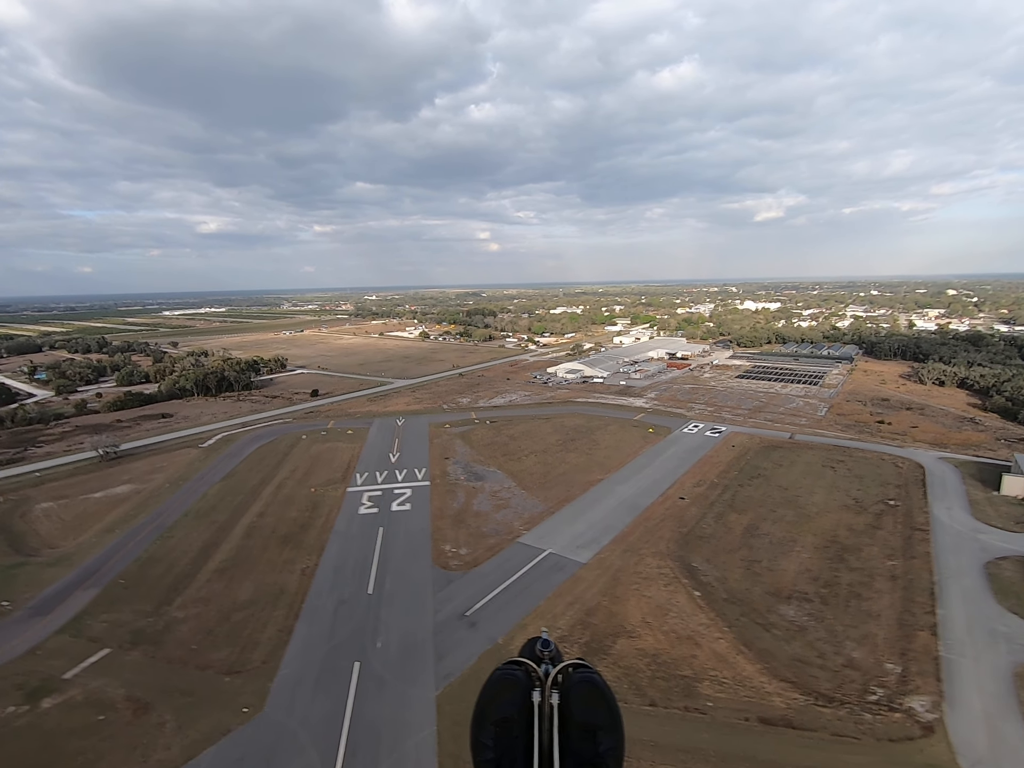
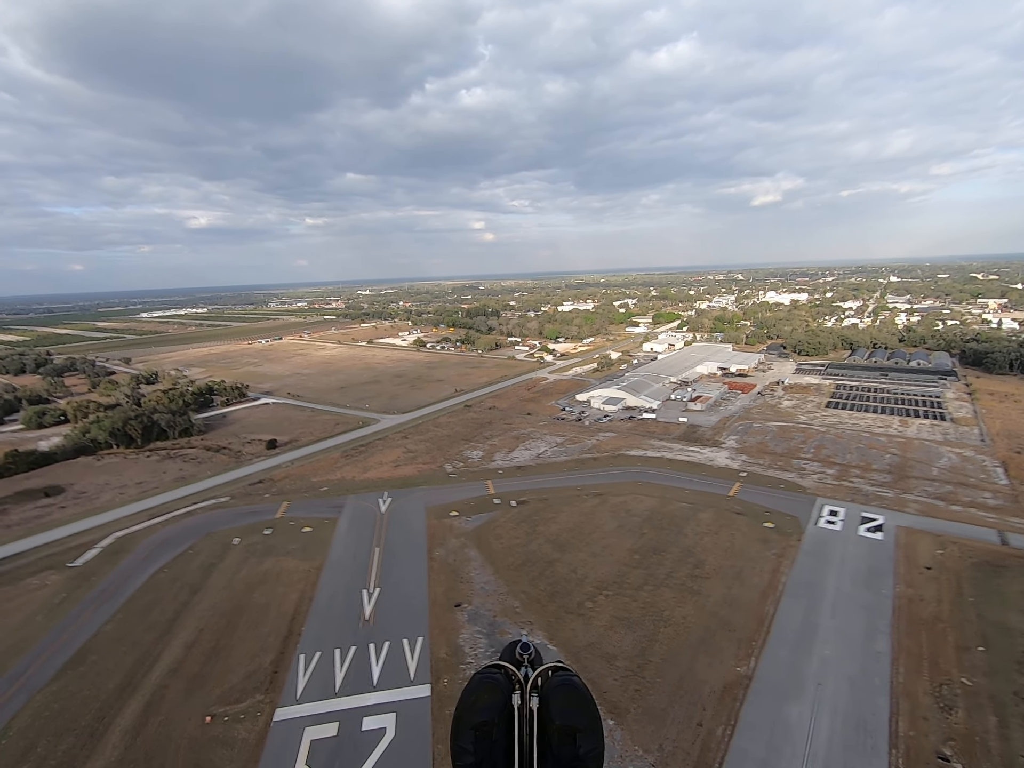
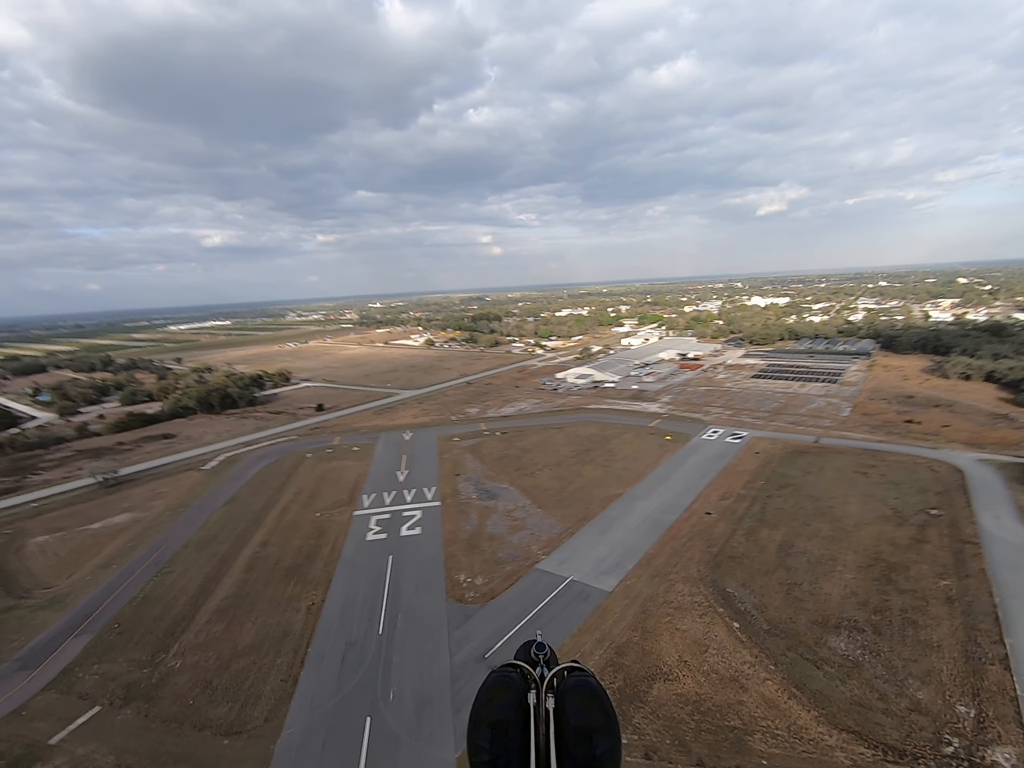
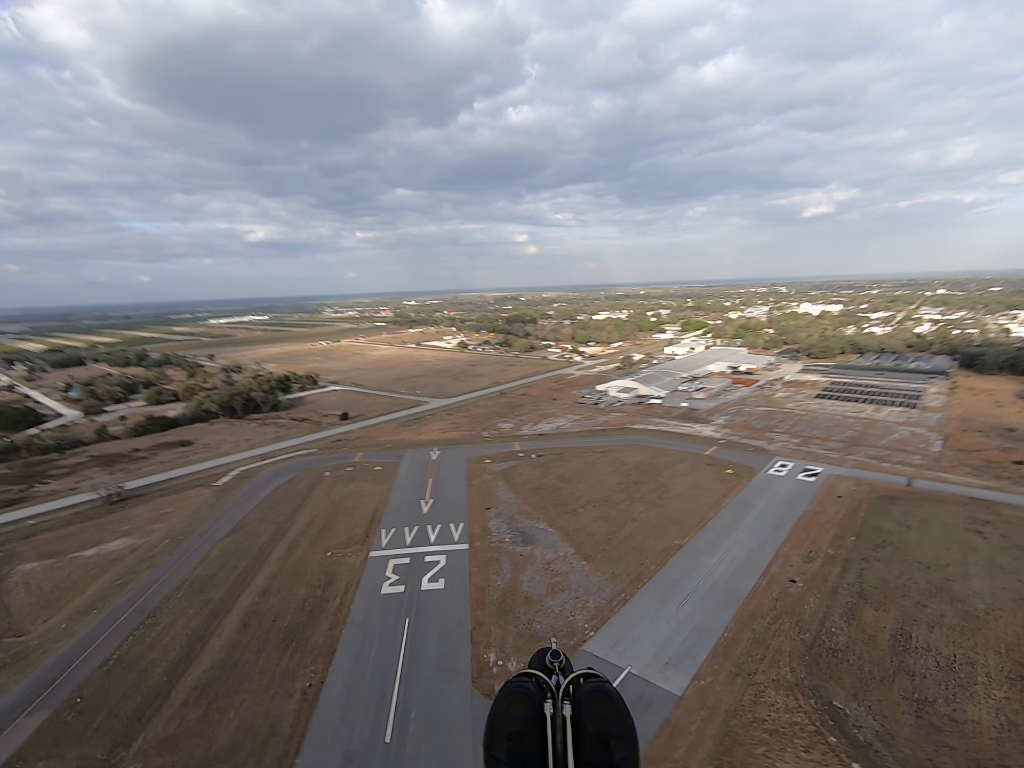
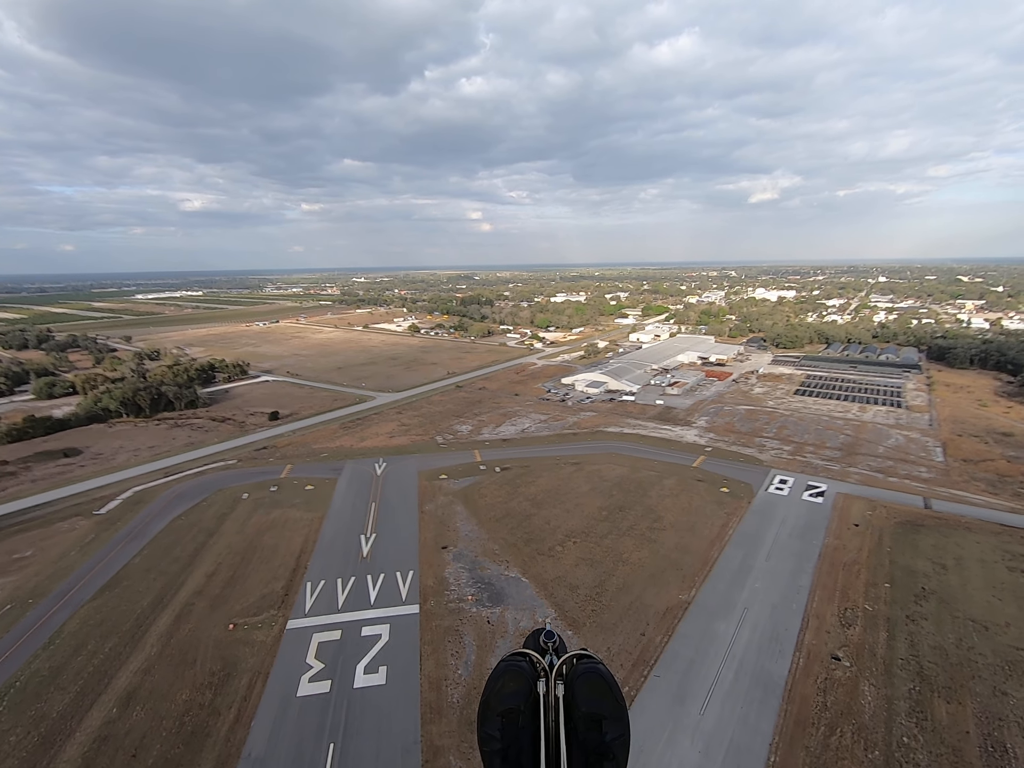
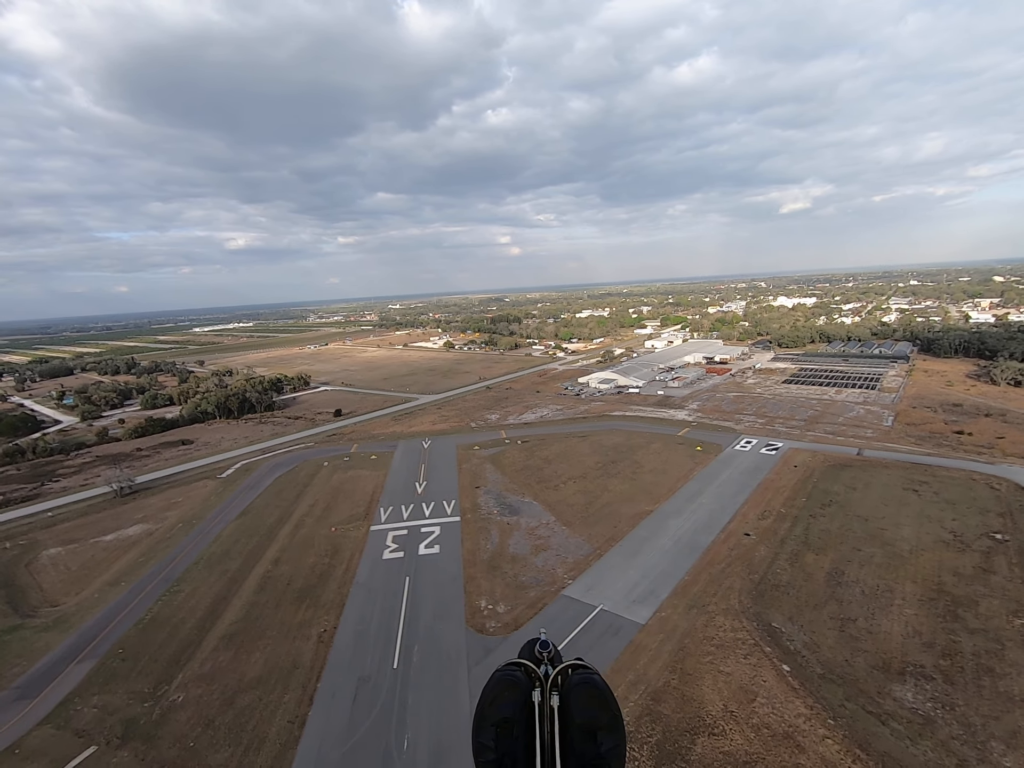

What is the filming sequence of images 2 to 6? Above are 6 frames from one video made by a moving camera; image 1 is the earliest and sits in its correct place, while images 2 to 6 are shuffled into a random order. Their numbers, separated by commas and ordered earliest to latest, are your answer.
3, 6, 4, 5, 2
